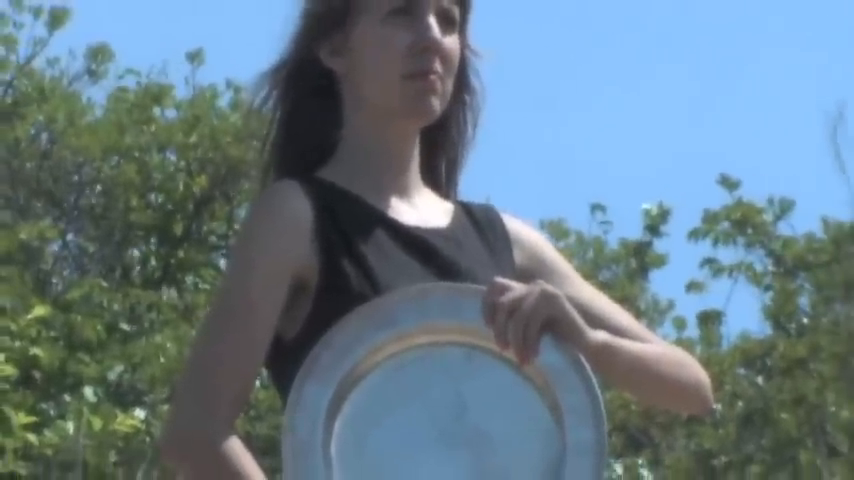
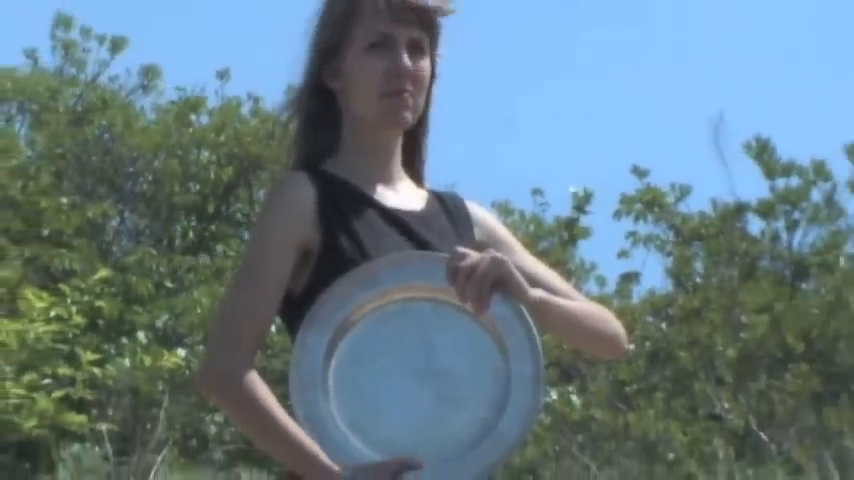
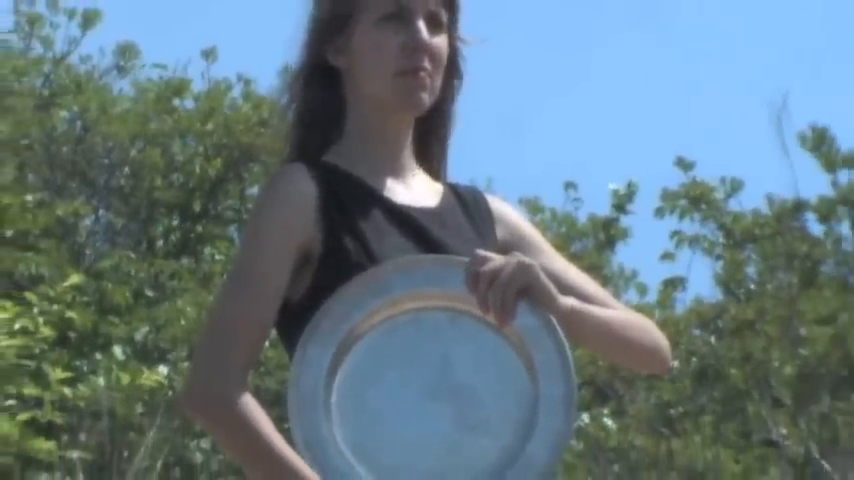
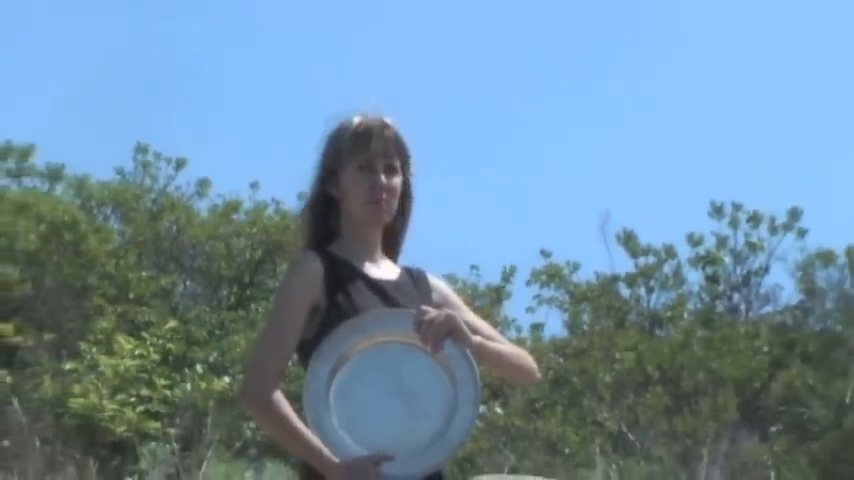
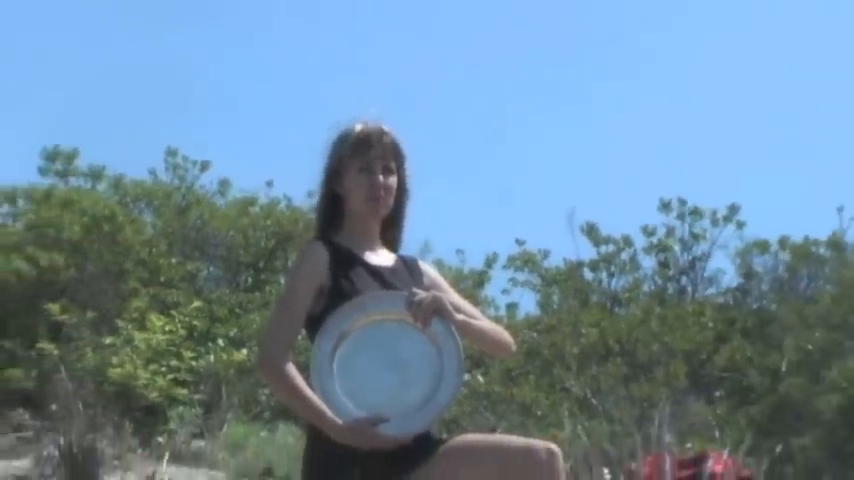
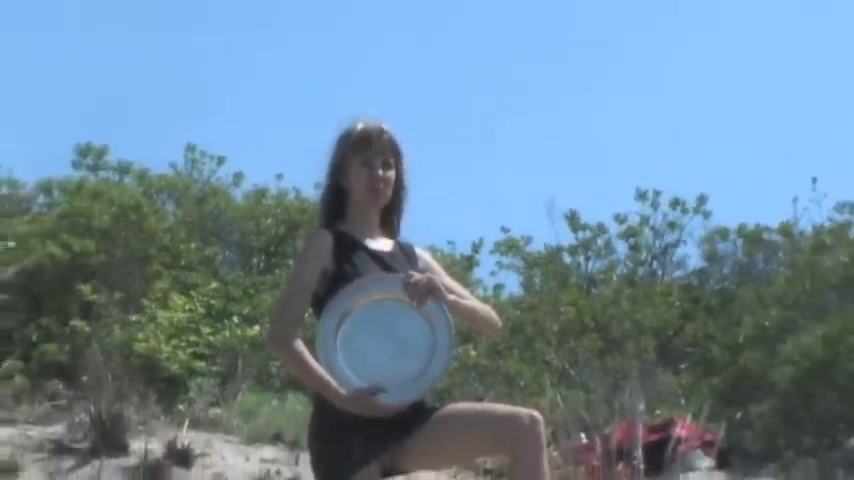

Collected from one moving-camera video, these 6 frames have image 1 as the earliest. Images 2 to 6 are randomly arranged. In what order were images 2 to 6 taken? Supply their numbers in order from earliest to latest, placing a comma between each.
3, 2, 4, 5, 6
